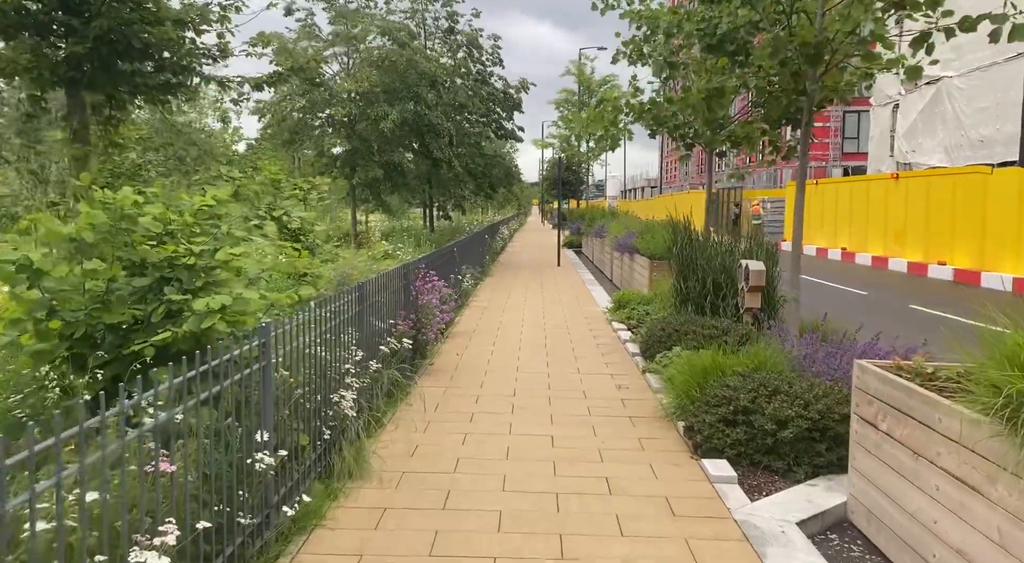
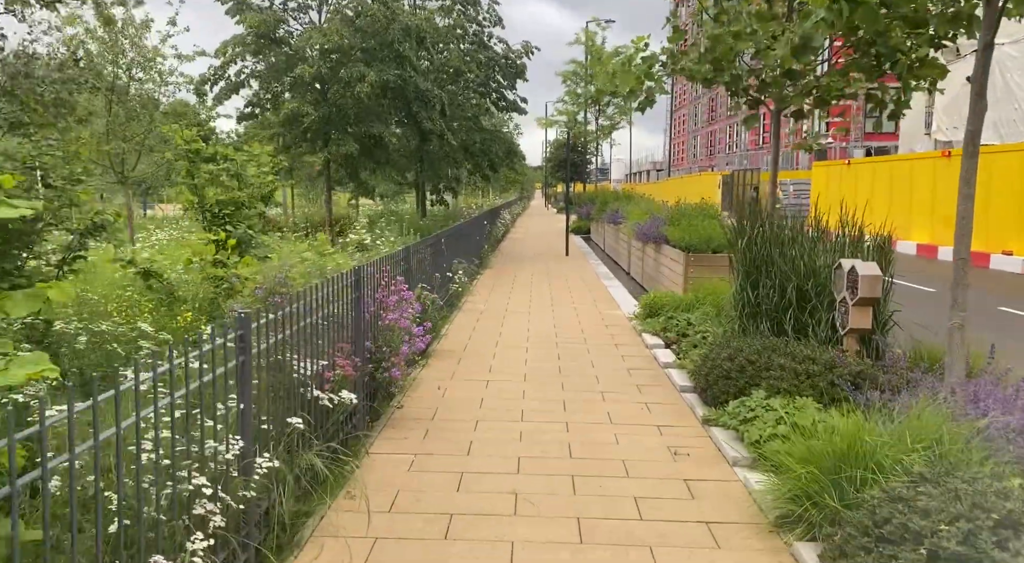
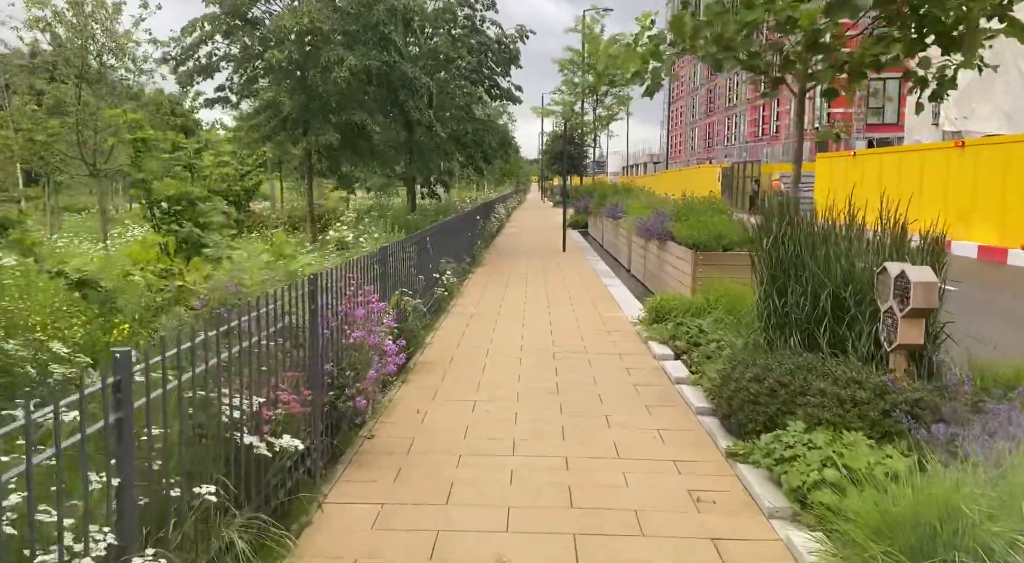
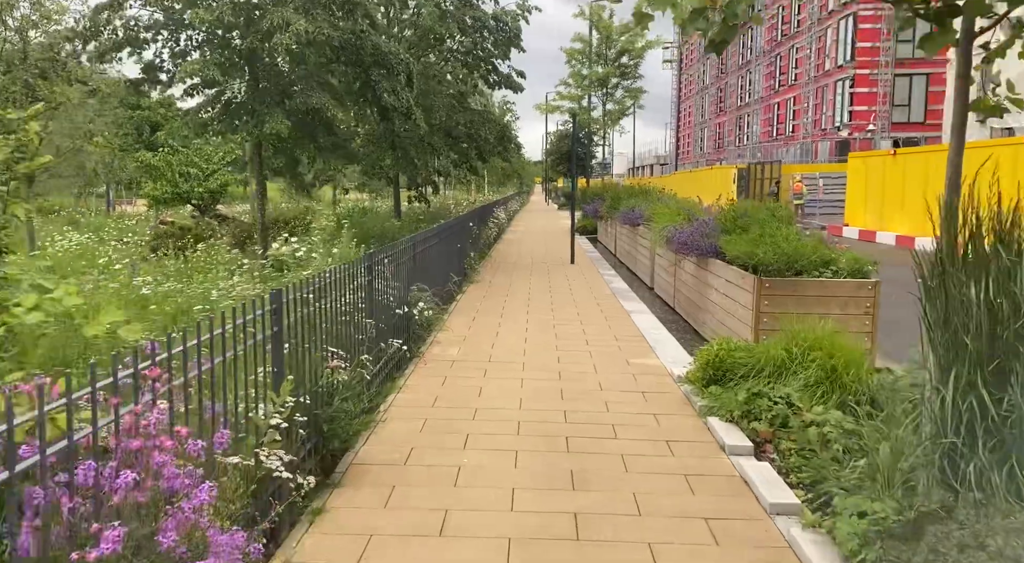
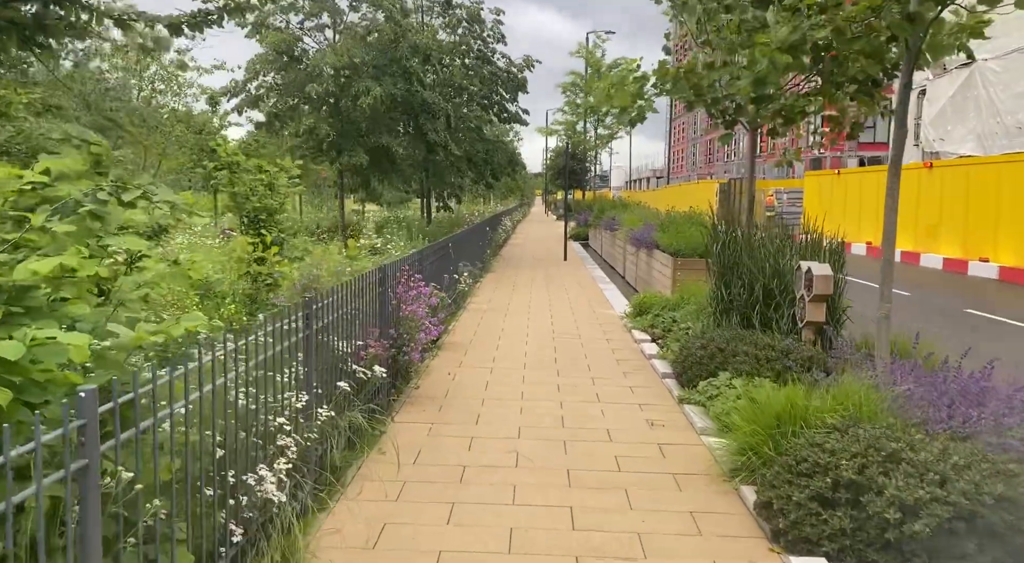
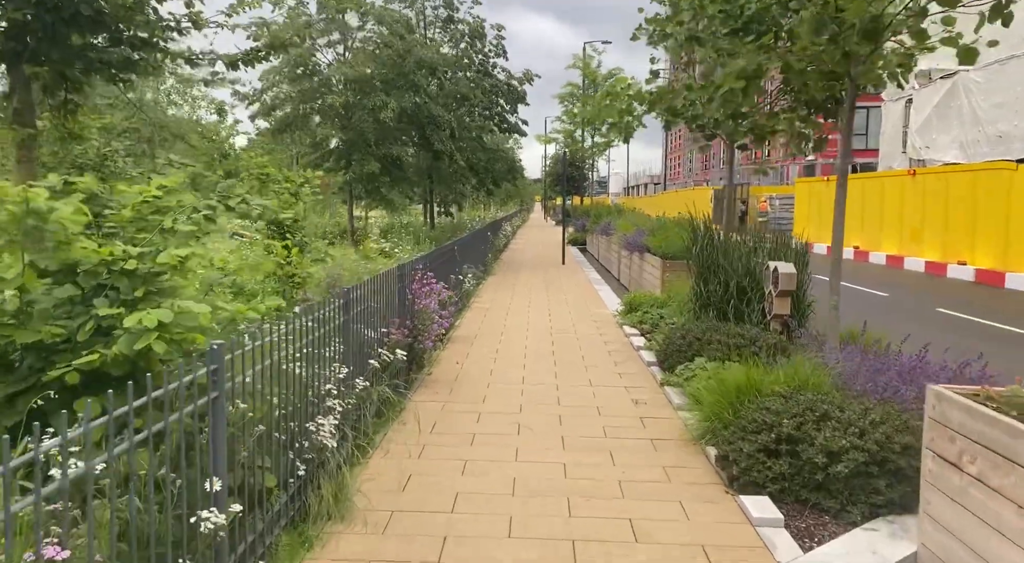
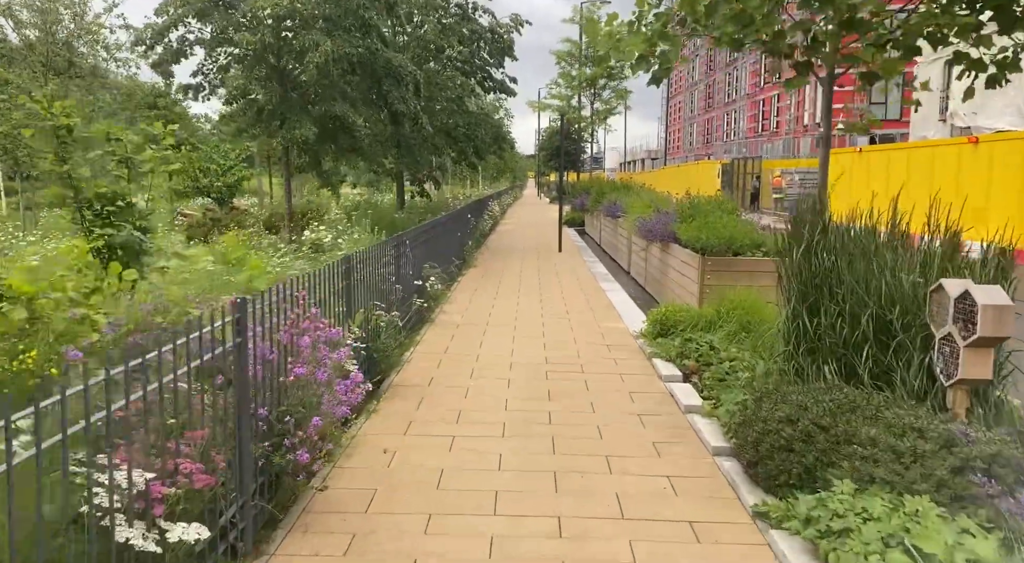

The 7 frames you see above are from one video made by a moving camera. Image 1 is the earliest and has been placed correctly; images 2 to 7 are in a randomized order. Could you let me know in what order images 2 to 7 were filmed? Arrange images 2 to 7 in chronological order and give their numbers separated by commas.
6, 5, 2, 3, 7, 4
